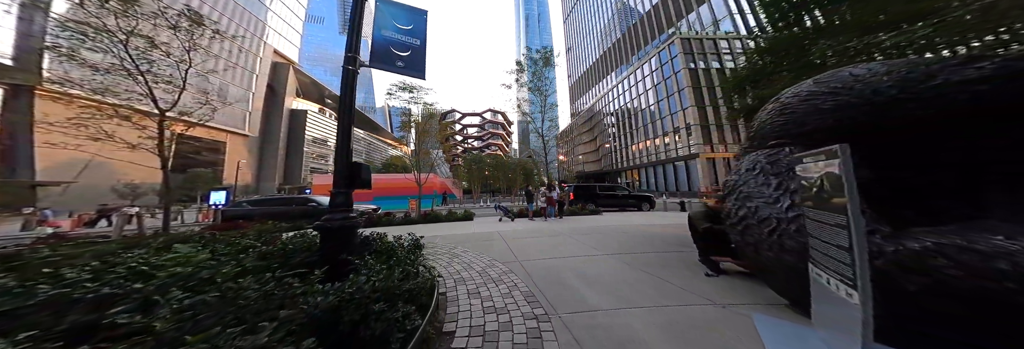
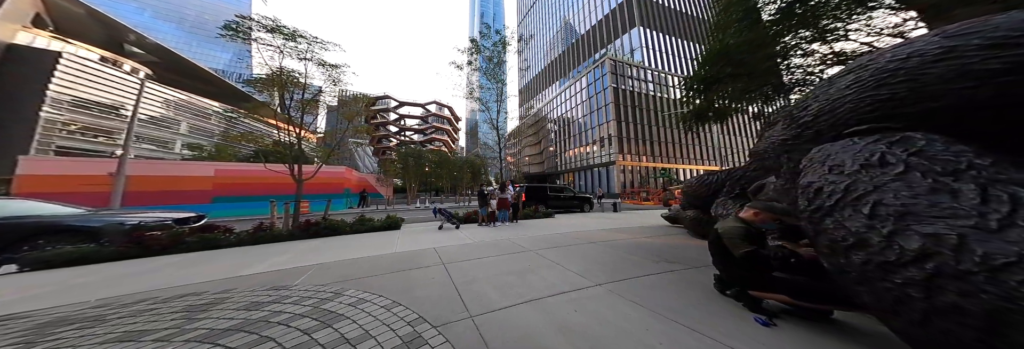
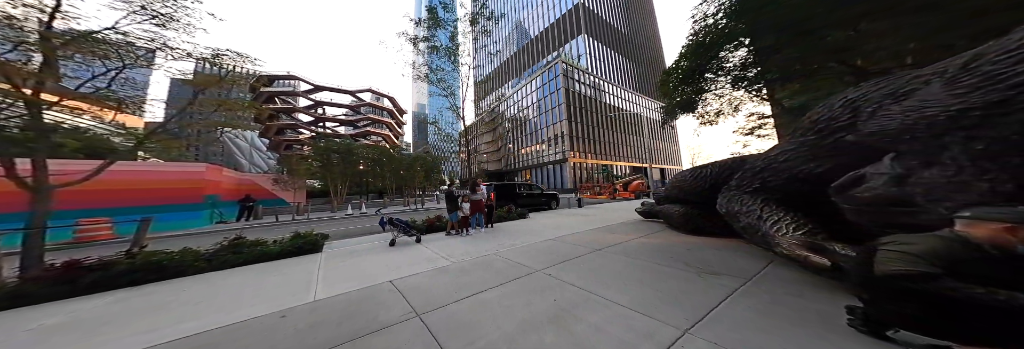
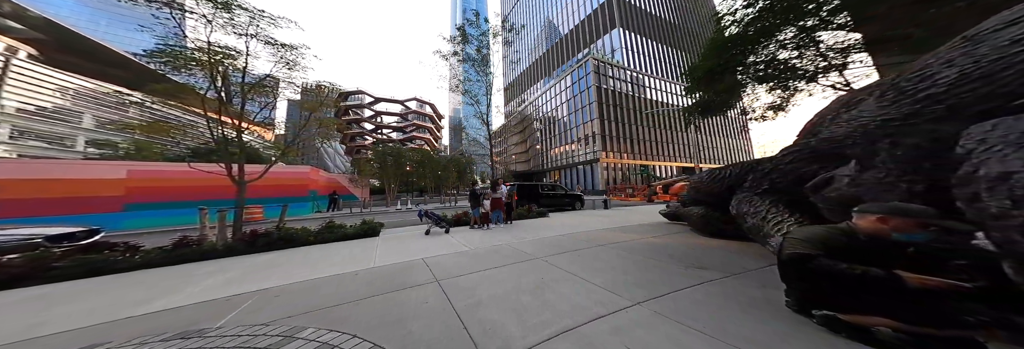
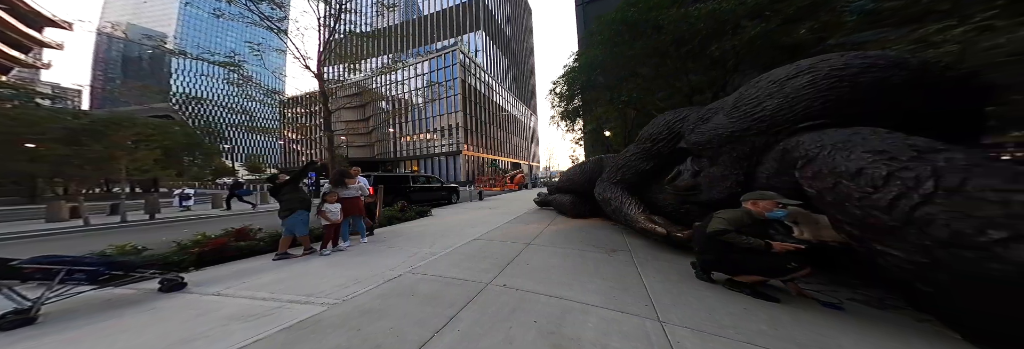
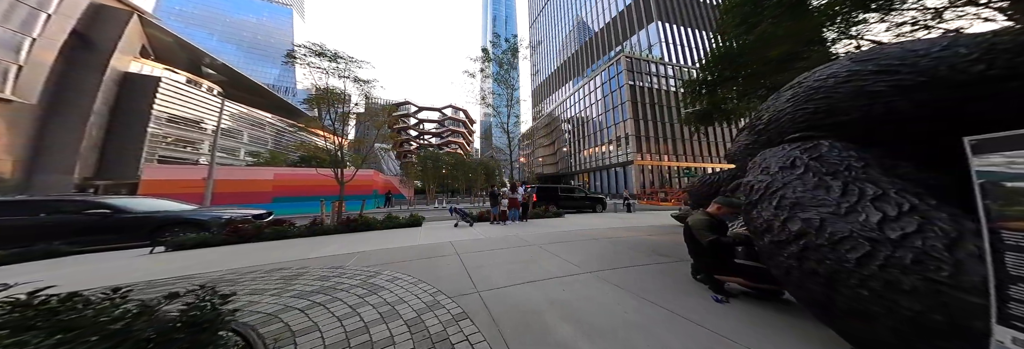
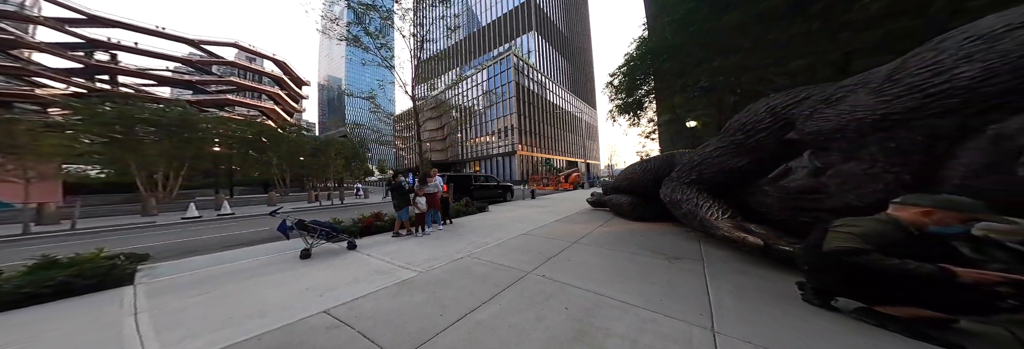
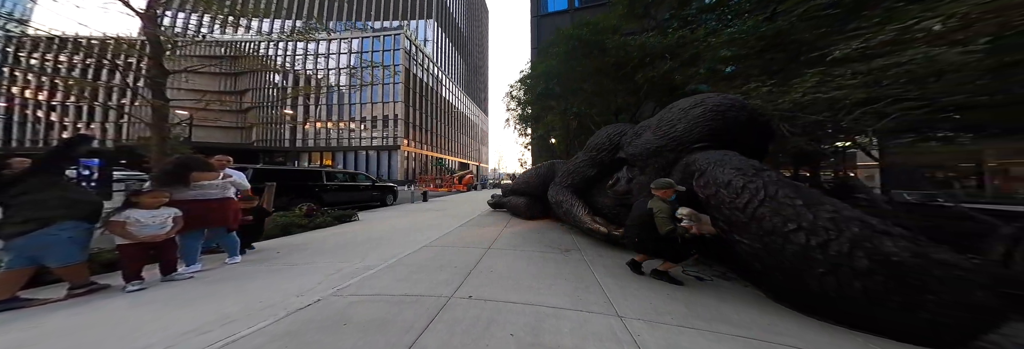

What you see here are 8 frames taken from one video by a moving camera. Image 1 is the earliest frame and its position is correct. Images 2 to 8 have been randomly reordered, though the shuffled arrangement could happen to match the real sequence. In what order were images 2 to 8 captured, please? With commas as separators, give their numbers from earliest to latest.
6, 2, 4, 3, 7, 5, 8
